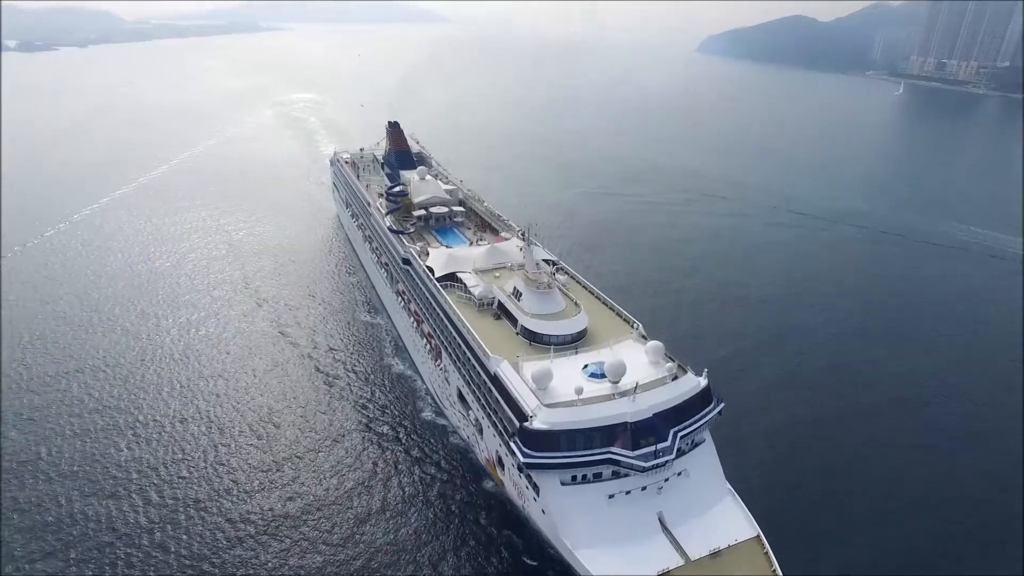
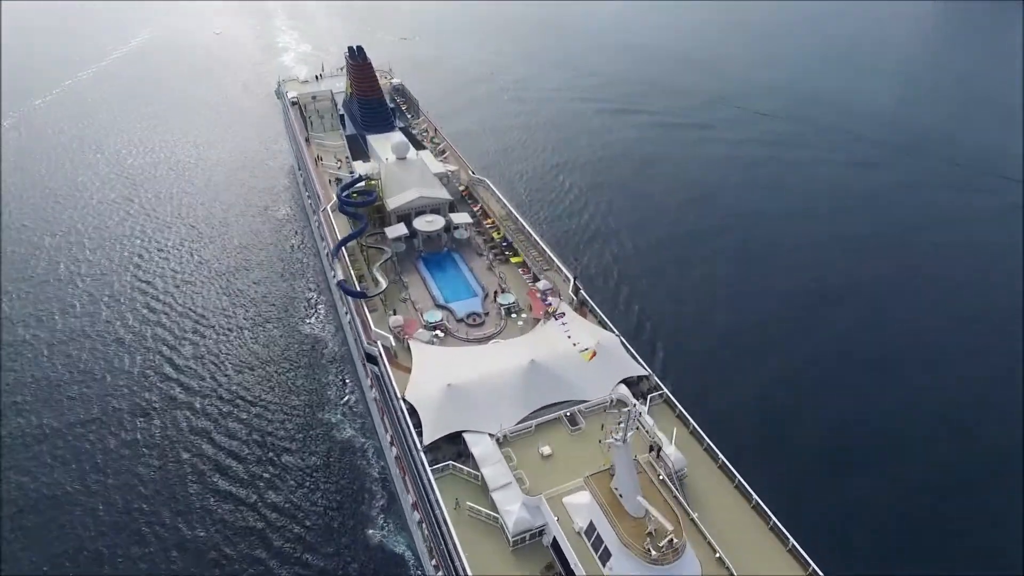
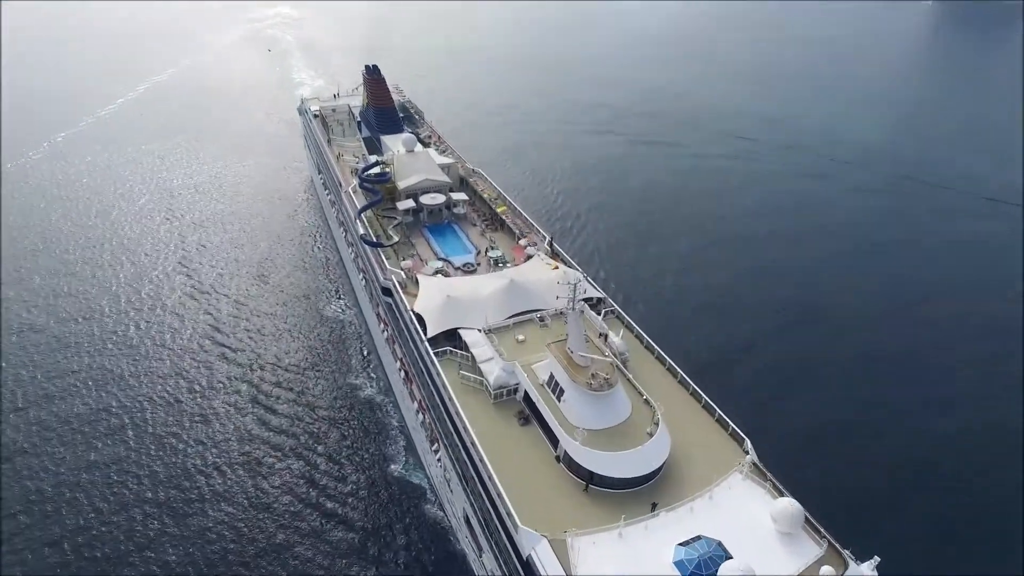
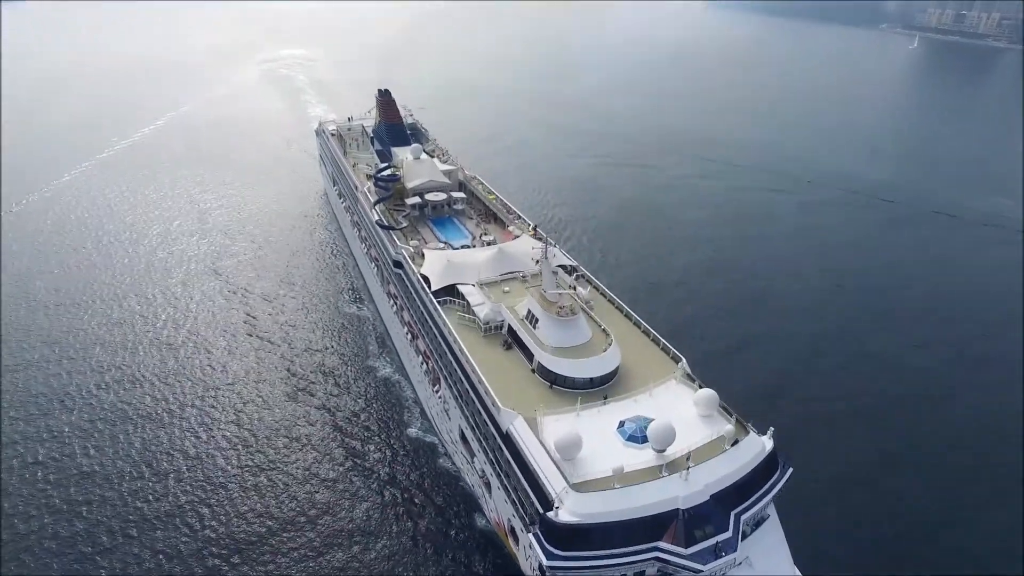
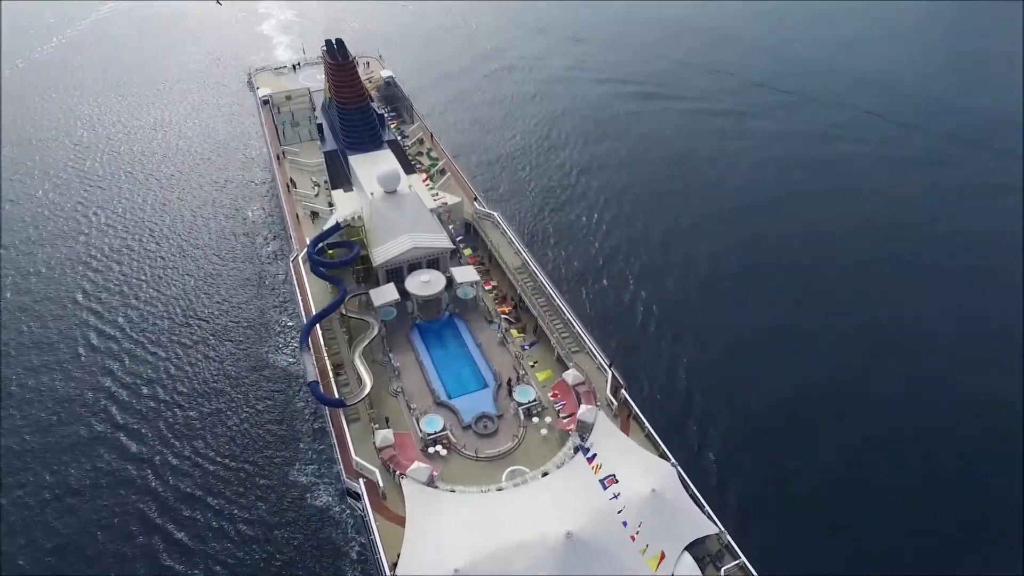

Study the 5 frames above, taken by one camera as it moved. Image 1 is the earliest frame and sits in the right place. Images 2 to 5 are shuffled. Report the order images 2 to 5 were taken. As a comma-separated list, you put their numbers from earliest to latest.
4, 3, 2, 5
